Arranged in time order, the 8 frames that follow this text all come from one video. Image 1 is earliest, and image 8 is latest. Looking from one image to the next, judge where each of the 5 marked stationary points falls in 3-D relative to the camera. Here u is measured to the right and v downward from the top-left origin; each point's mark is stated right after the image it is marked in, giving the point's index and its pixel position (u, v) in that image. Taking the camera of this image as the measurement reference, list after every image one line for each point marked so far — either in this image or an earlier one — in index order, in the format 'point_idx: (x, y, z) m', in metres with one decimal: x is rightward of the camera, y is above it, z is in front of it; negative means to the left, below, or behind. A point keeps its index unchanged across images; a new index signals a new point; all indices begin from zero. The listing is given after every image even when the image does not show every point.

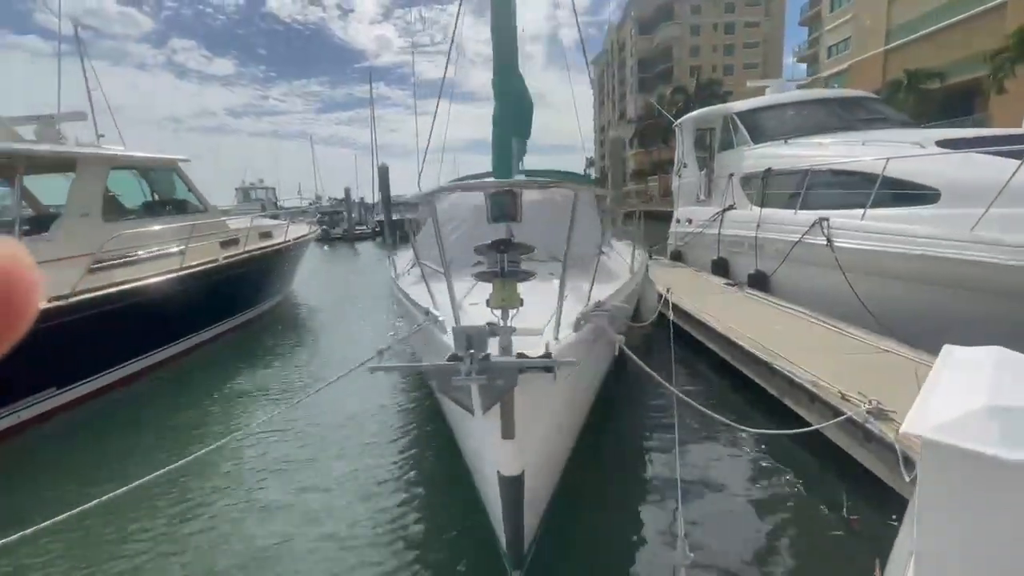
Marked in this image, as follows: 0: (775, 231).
0: (+4.0, +0.9, +7.7) m
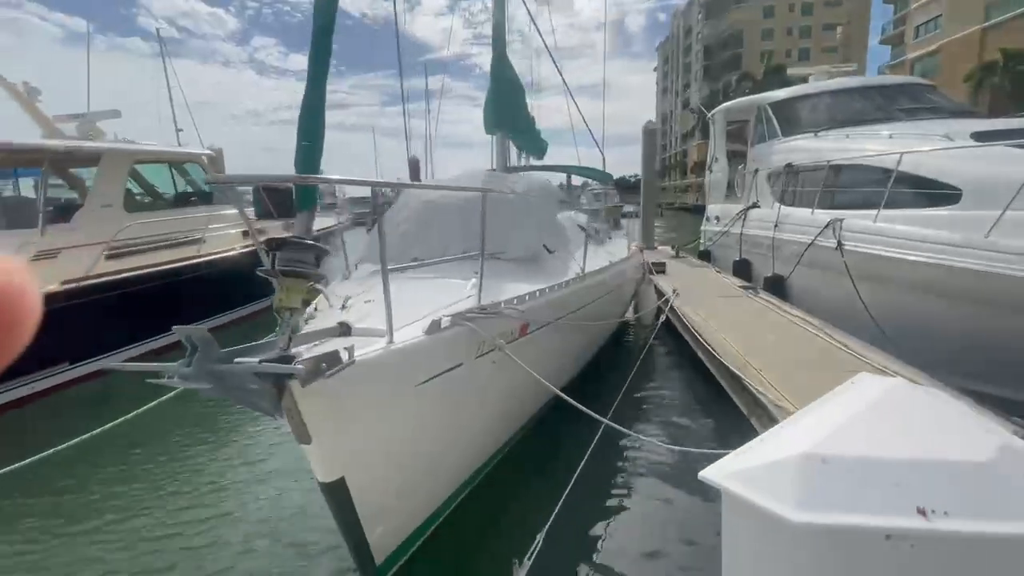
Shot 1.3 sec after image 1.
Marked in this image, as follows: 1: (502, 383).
0: (+4.0, +0.8, +7.1) m
1: (-0.1, -0.6, +2.7) m
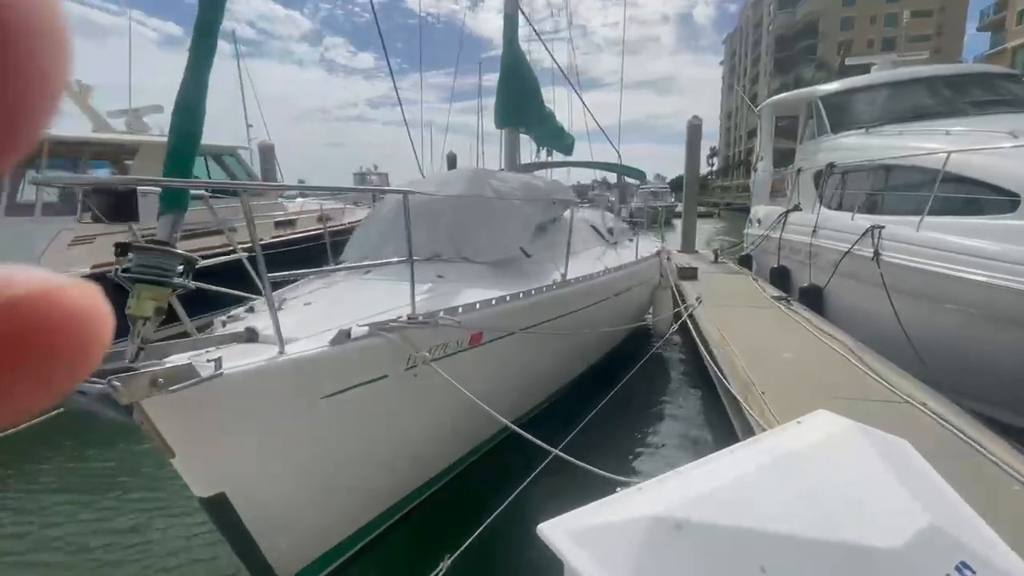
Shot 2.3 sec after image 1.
0: (+4.2, +0.7, +6.5) m
1: (-0.4, -0.6, +2.6) m
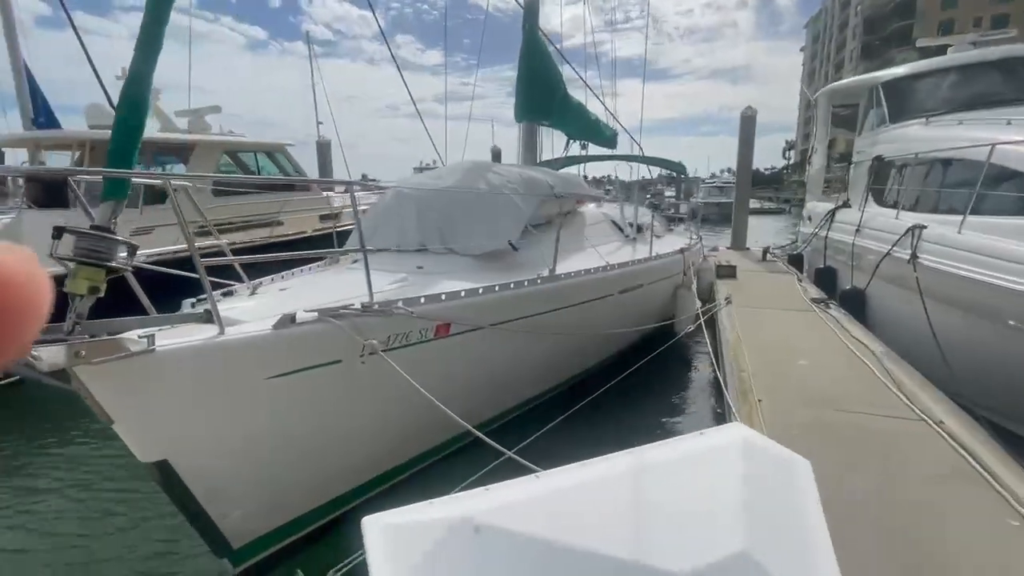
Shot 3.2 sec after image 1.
0: (+4.5, +0.6, +6.0) m
1: (-0.6, -0.5, +2.6) m
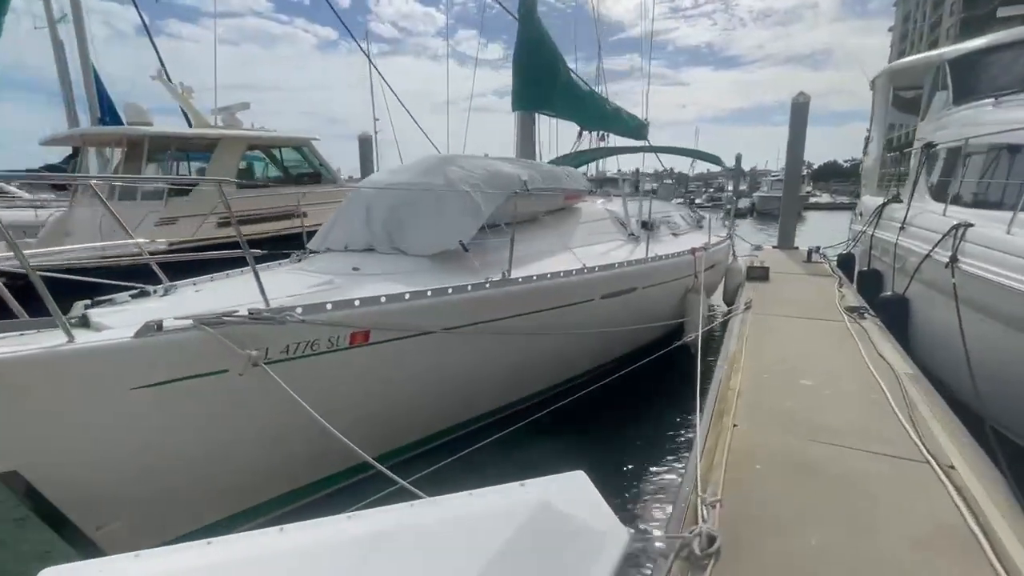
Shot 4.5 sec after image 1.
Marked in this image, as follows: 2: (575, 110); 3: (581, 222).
0: (+4.4, +0.5, +5.2) m
1: (-1.1, -0.6, +2.5) m
2: (+0.7, +2.2, +5.8) m
3: (+0.7, +0.7, +4.9) m
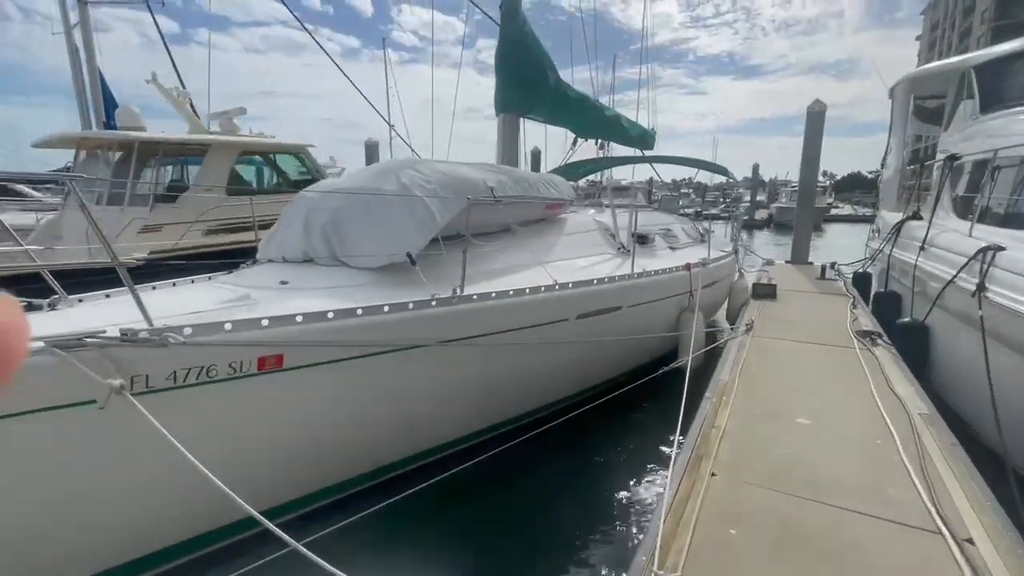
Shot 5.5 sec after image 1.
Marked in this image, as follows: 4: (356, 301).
0: (+4.2, +0.3, +4.7) m
1: (-1.4, -0.7, +2.1) m
2: (+0.6, +2.0, +5.4) m
3: (+0.5, +0.5, +4.6) m
4: (-0.9, -0.1, +2.7) m
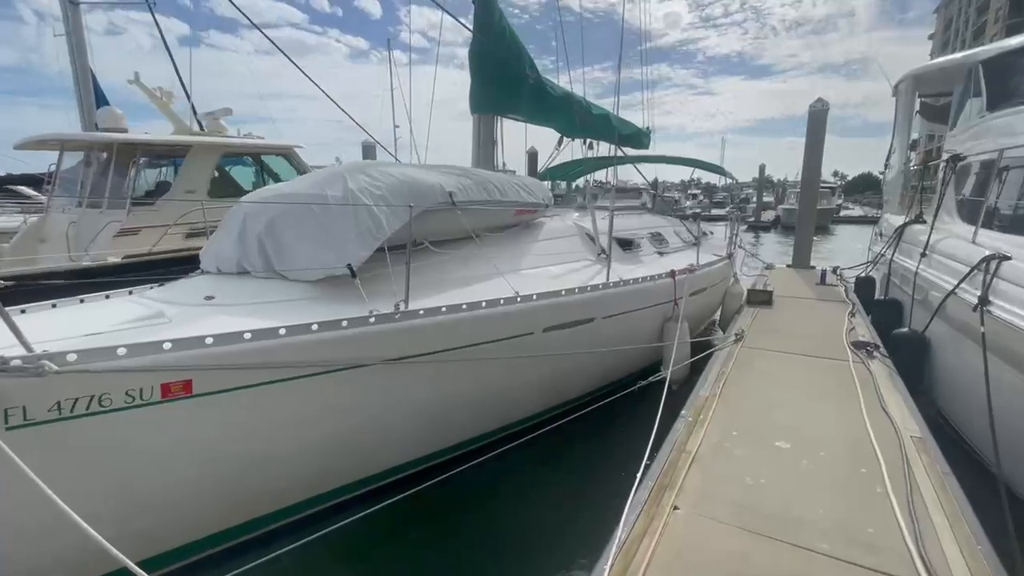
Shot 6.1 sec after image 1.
0: (+3.9, +0.2, +4.4) m
1: (-1.7, -0.7, +1.9) m
2: (+0.3, +1.9, +5.2) m
3: (+0.2, +0.4, +4.3) m
4: (-1.2, -0.2, +2.5) m
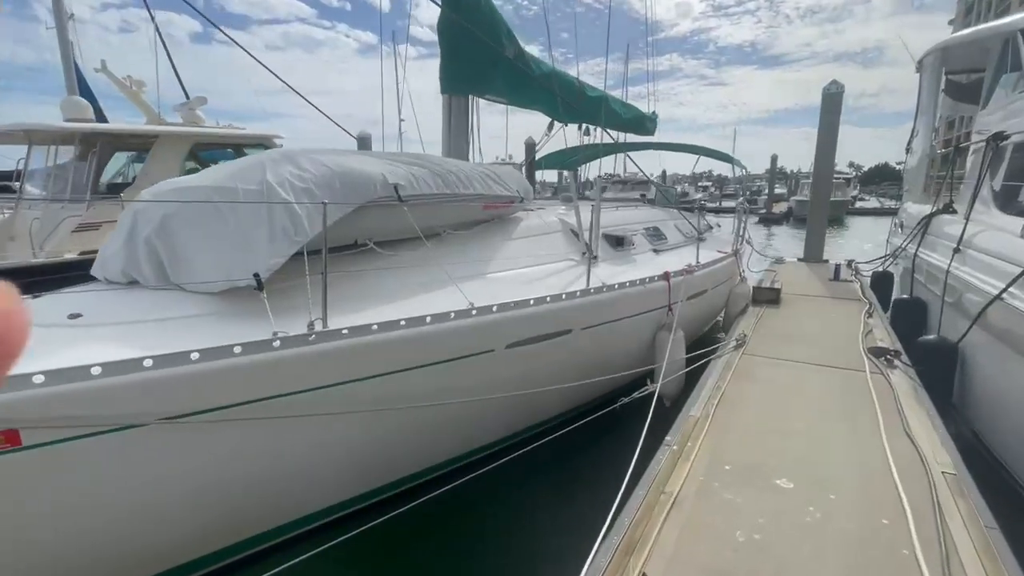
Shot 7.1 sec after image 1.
0: (+3.7, +0.2, +3.8) m
1: (-1.9, -0.8, +1.5) m
2: (+0.1, +1.9, +4.7) m
3: (0.0, +0.4, +3.8) m
4: (-1.4, -0.2, +2.0) m
